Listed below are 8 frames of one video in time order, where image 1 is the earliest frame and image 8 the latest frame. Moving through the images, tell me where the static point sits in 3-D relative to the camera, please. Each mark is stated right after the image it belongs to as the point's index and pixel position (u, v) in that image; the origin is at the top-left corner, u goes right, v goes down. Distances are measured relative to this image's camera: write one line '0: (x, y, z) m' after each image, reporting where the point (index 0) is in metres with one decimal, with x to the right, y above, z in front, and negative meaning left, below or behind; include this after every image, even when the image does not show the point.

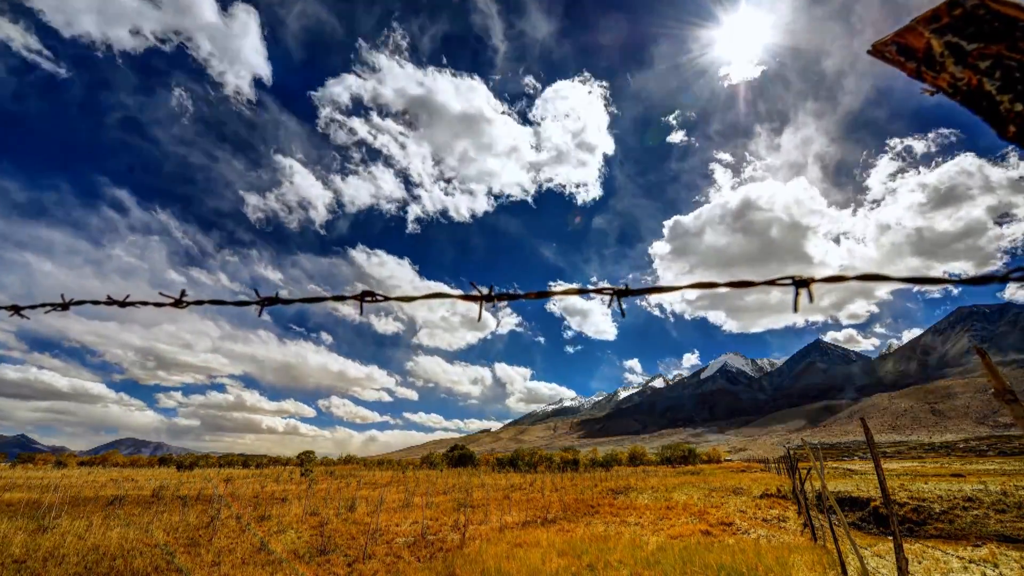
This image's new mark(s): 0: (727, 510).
0: (+7.3, -7.5, +14.7) m
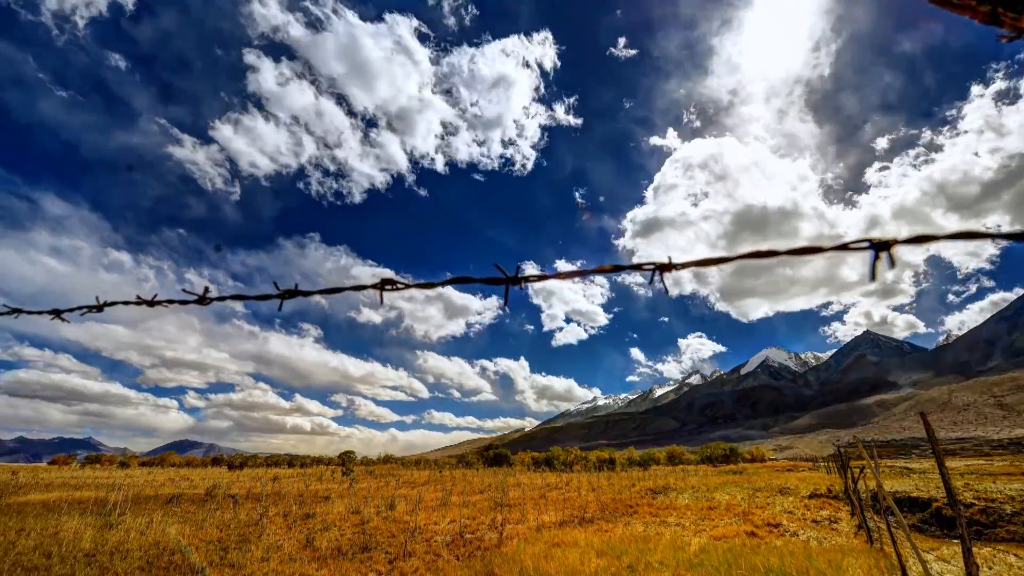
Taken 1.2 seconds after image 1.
0: (+8.6, -7.2, +14.1) m
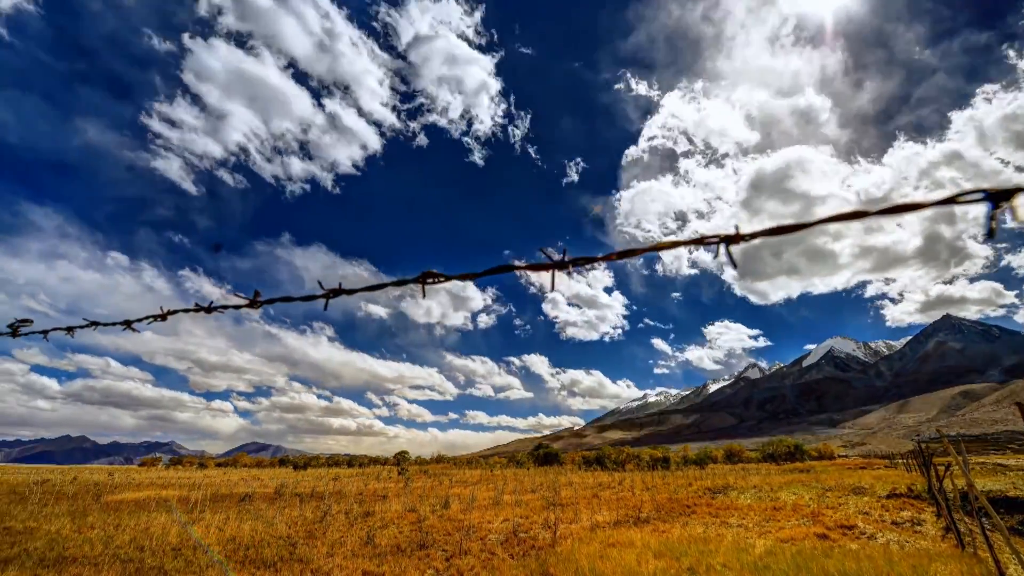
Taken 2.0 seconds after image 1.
0: (+10.1, -6.7, +13.0) m
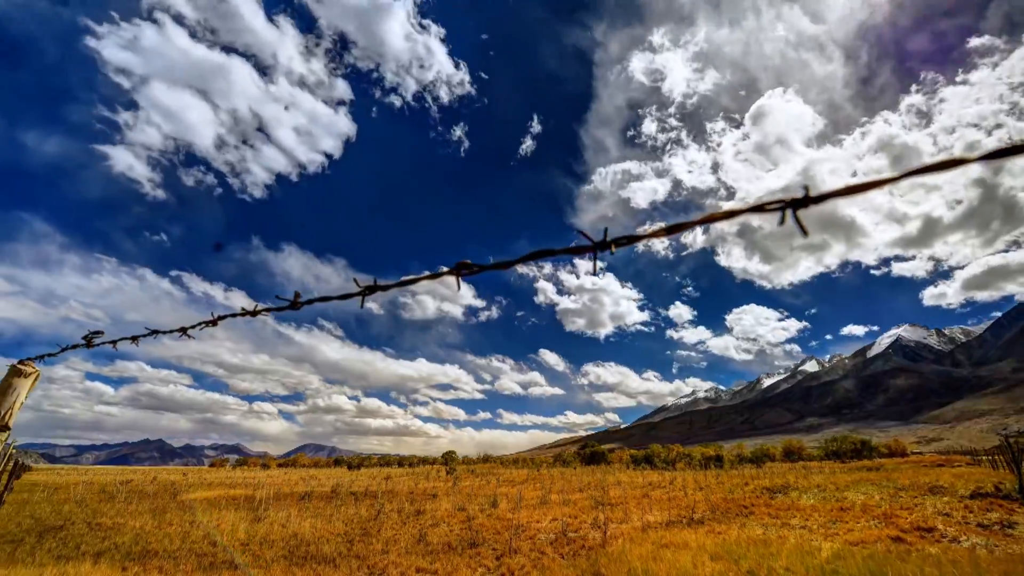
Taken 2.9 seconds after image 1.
0: (+11.2, -6.0, +11.9) m
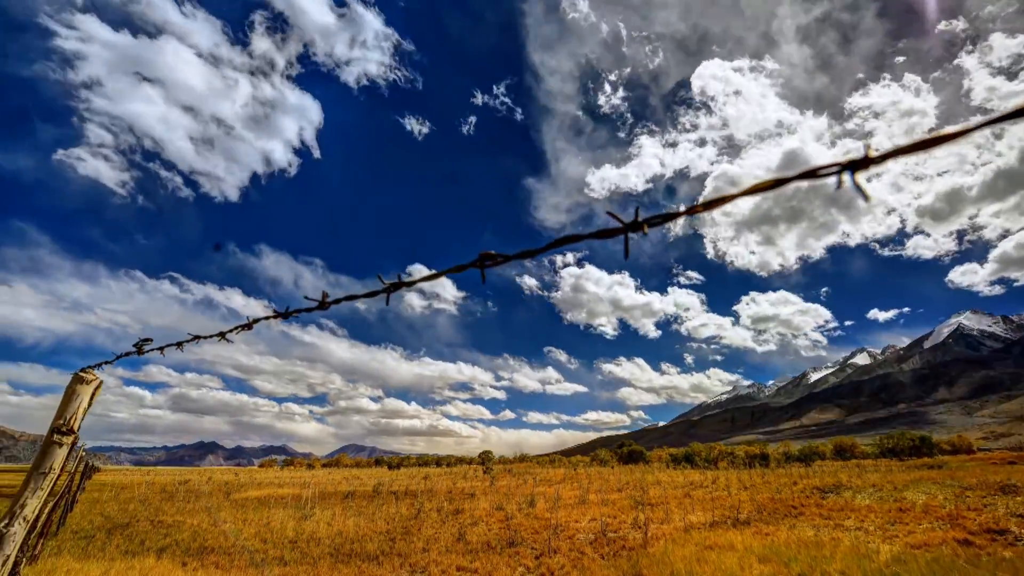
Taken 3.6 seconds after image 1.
0: (+11.9, -5.5, +10.8) m
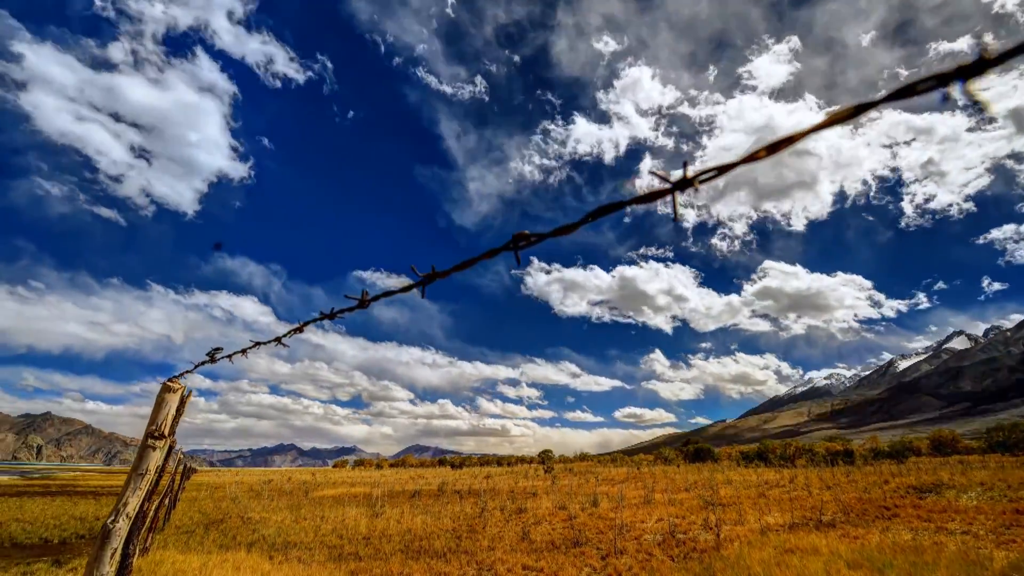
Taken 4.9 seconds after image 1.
0: (+12.6, -4.7, +9.0) m
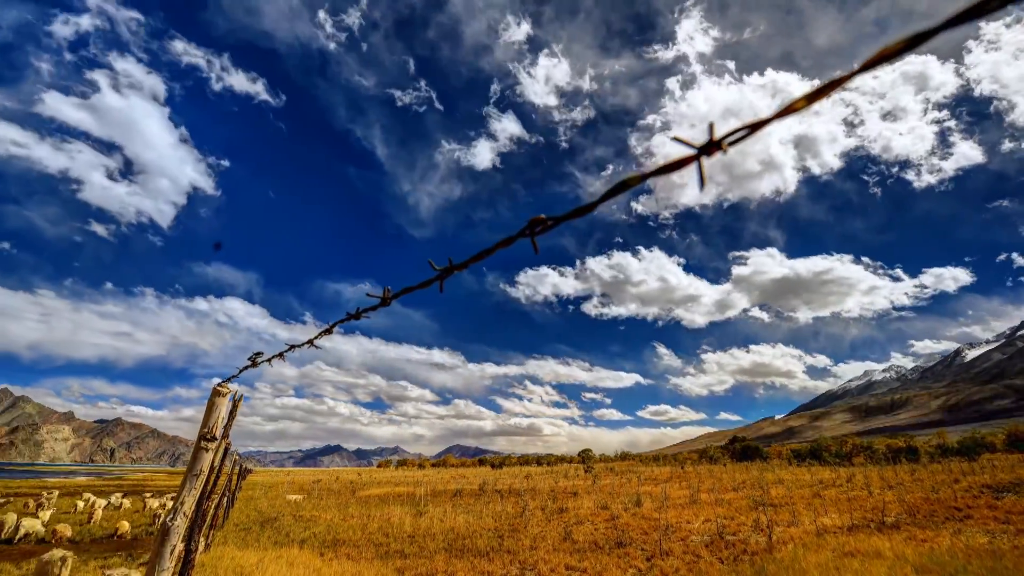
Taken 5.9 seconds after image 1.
0: (+12.9, -4.1, +7.8) m
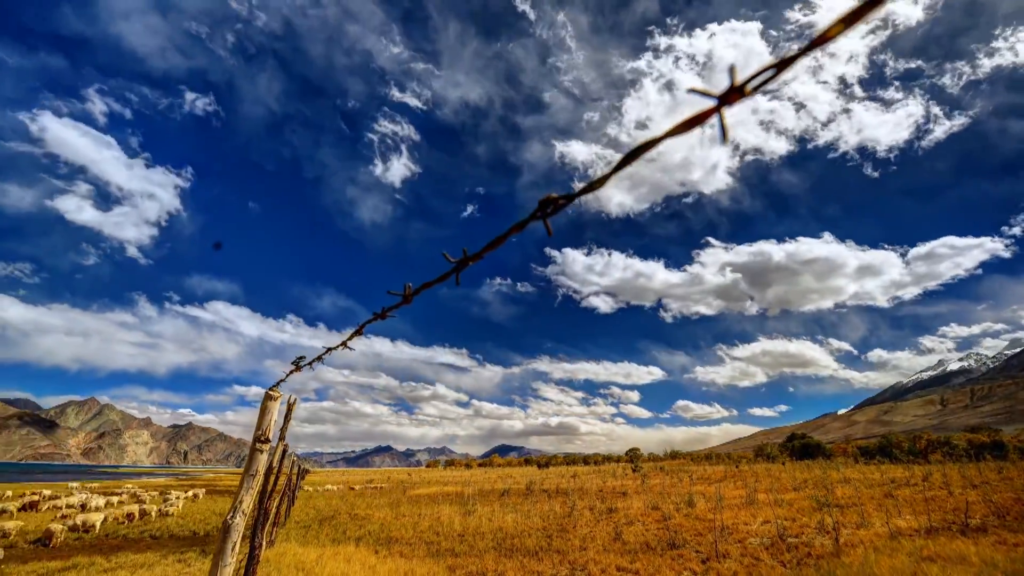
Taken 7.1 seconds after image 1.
0: (+13.0, -3.5, +6.4) m
